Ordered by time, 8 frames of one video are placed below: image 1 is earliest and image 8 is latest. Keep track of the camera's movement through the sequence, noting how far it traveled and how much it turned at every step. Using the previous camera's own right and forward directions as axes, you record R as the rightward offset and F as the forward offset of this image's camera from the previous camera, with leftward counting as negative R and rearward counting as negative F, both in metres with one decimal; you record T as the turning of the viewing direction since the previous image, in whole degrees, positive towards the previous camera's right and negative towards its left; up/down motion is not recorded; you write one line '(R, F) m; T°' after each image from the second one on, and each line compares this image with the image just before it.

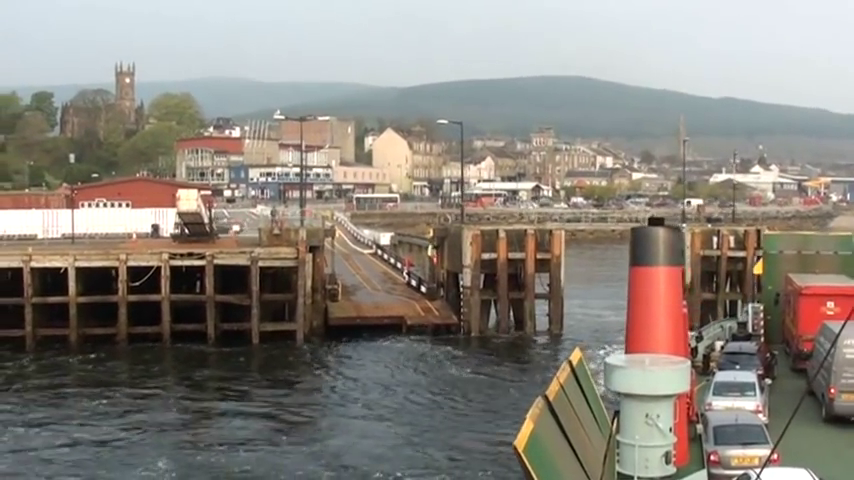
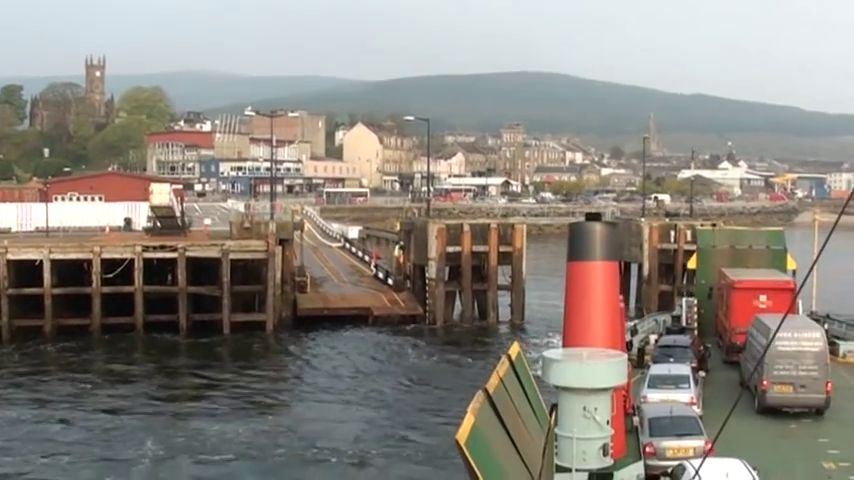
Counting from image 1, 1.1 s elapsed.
(+0.3, -0.1) m; +2°
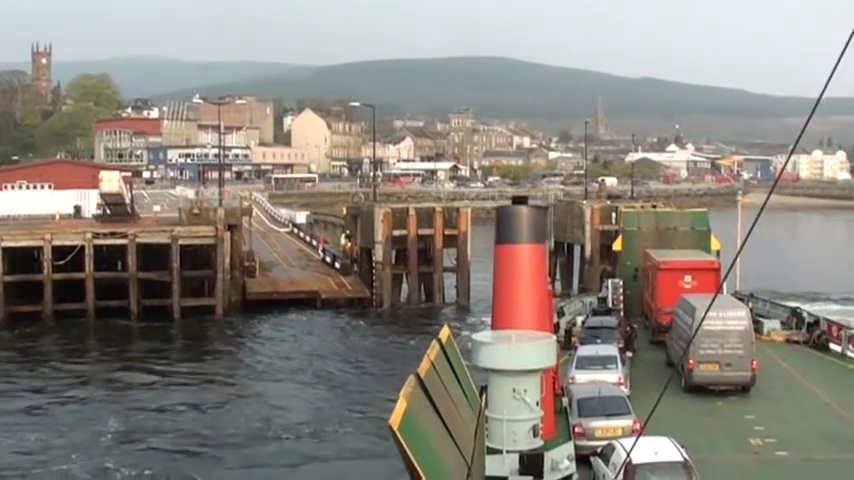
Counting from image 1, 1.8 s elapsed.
(+0.2, 0.0) m; +3°
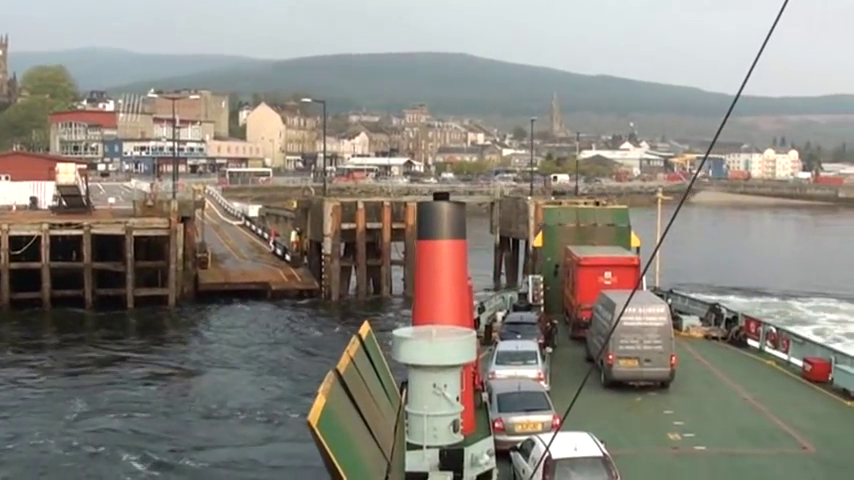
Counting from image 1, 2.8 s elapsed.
(+0.3, 0.0) m; +2°
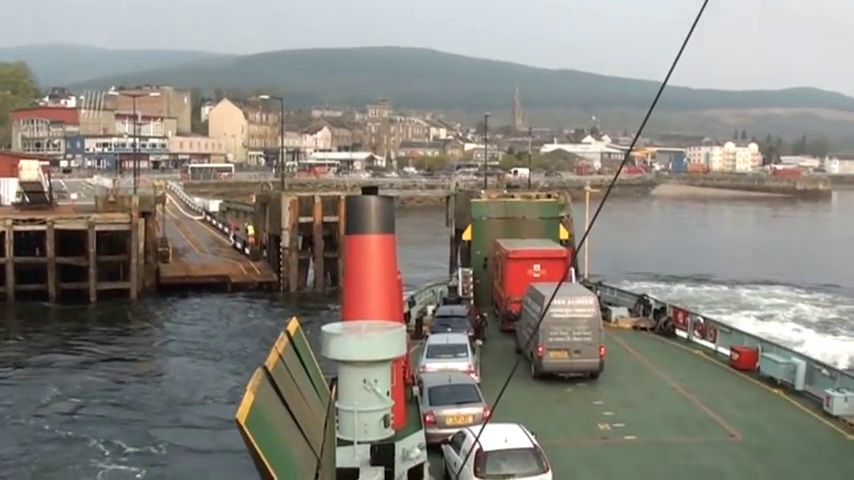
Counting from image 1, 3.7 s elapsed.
(+0.3, 0.0) m; +2°
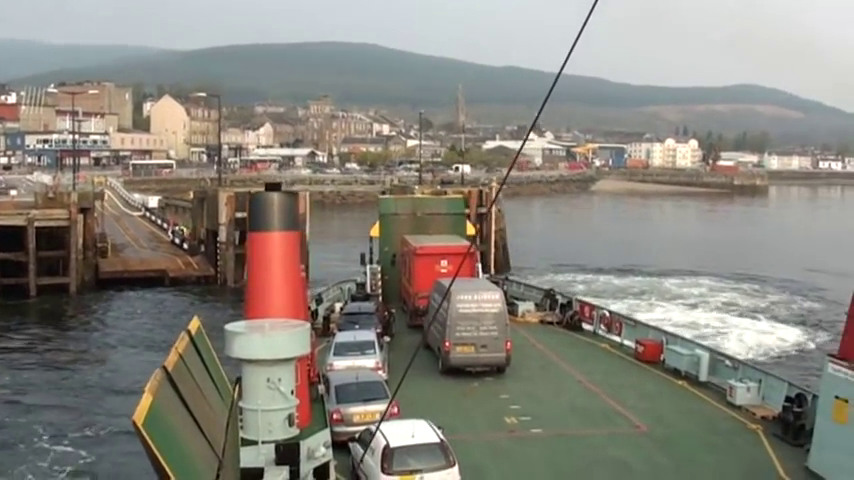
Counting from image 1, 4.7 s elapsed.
(+0.4, +0.1) m; +3°
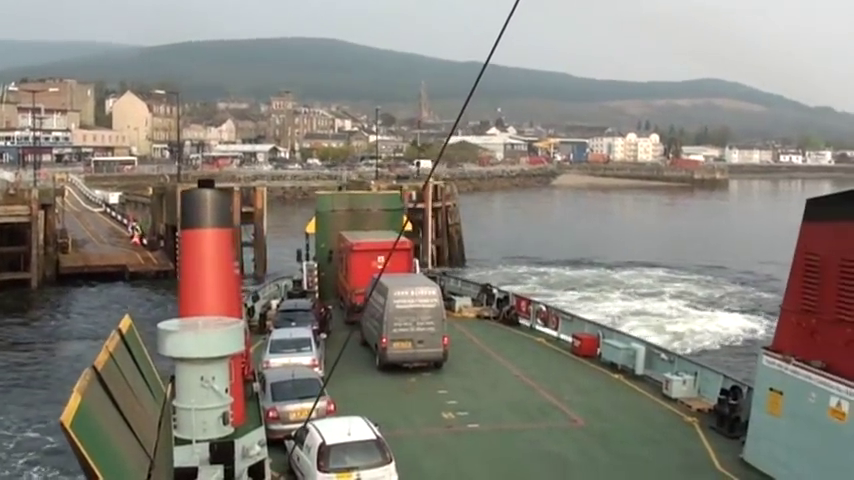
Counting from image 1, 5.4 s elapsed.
(+0.3, +0.1) m; +2°
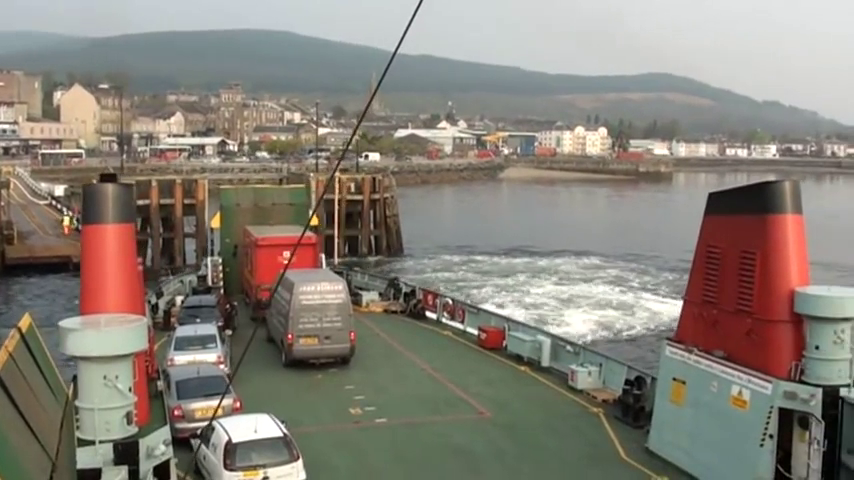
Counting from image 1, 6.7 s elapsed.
(+0.4, 0.0) m; +3°
